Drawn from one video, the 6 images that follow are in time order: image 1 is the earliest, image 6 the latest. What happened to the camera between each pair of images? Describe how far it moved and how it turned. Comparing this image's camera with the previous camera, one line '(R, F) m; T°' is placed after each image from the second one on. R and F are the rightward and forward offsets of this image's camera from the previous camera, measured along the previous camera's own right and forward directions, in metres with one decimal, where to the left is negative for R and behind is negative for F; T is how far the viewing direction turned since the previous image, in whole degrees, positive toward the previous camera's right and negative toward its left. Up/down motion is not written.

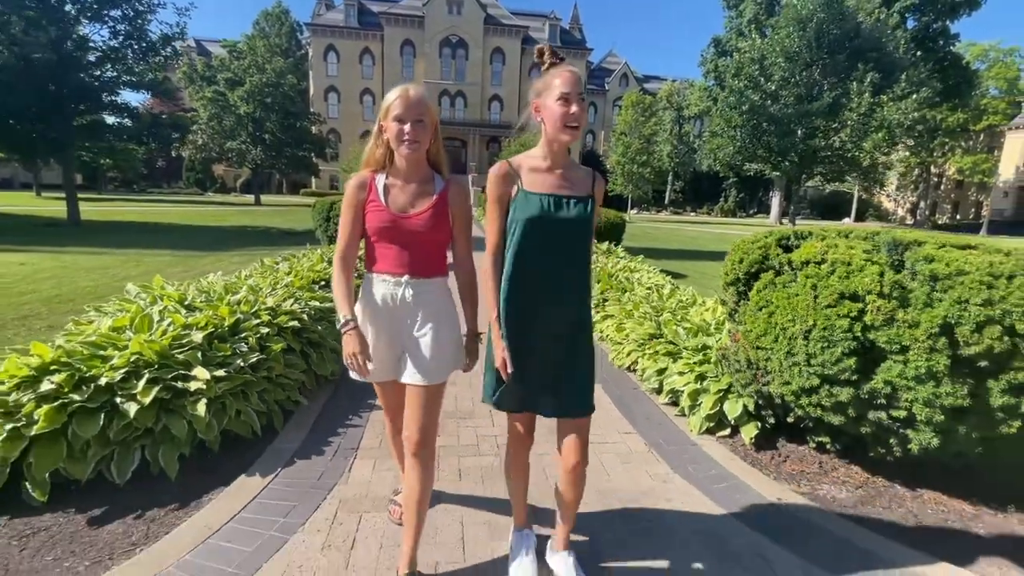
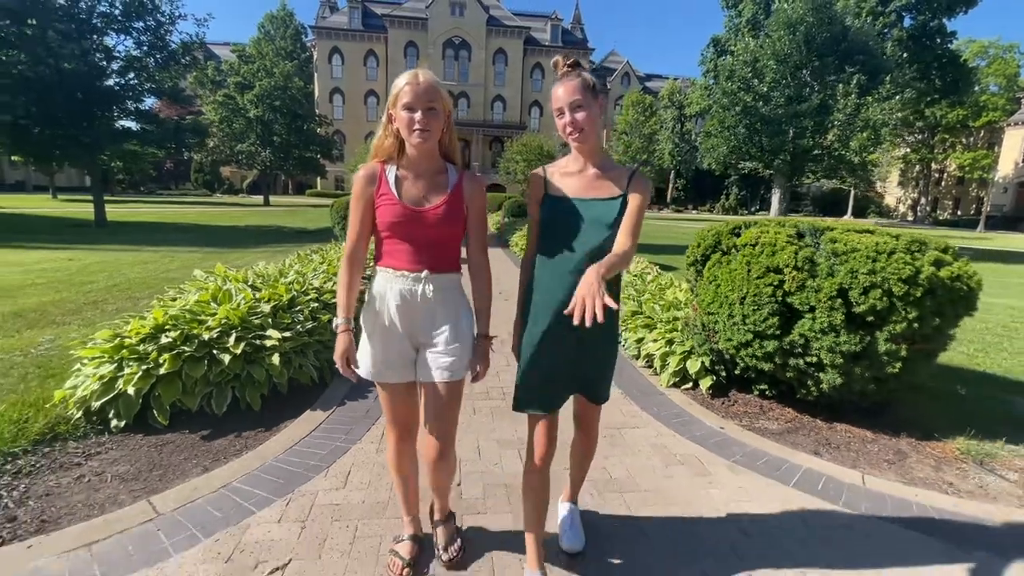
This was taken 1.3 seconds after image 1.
(0.0, -0.9) m; 0°
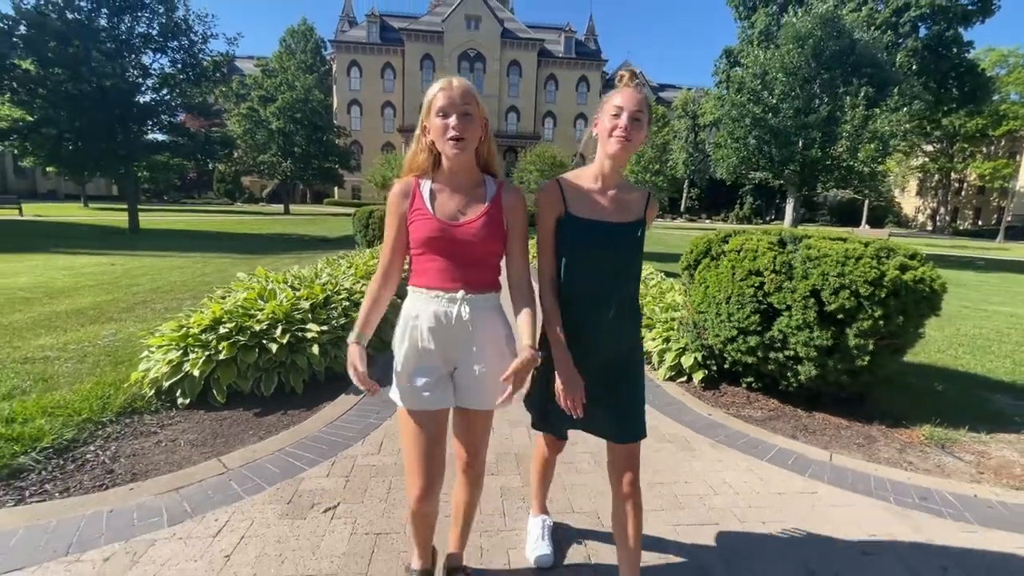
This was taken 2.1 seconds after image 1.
(0.0, -0.5) m; -2°
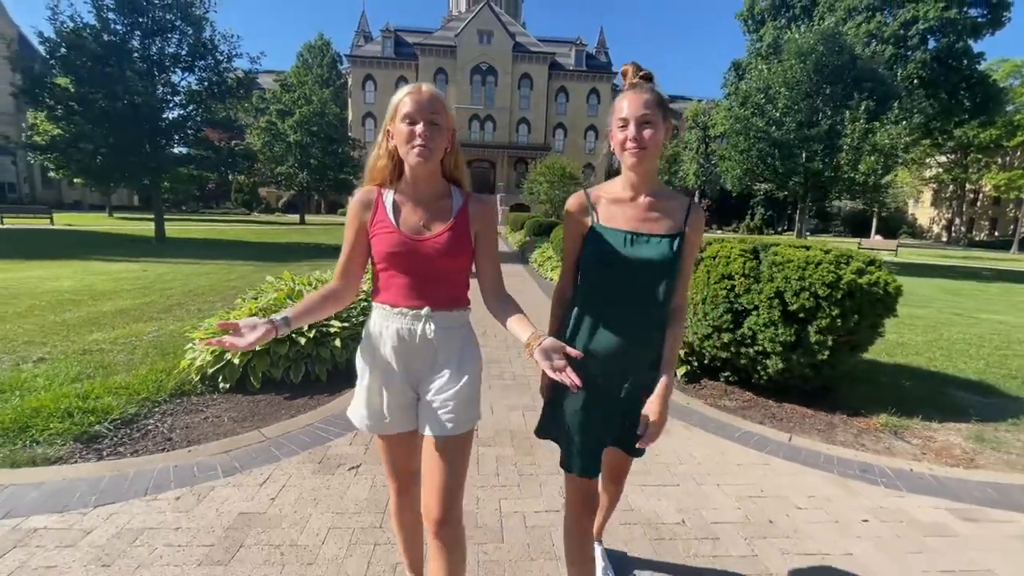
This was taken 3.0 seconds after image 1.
(+0.1, -0.6) m; -1°
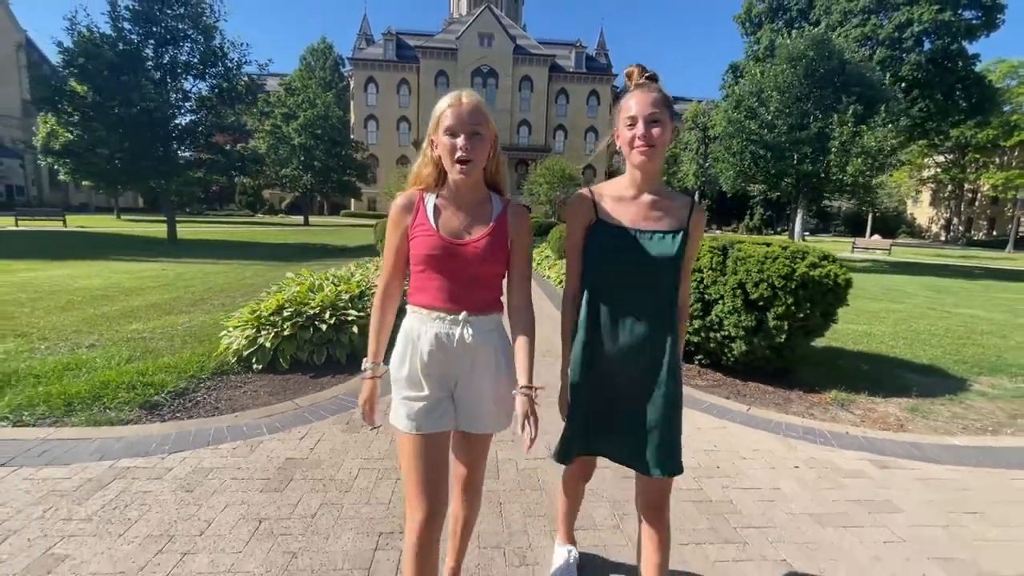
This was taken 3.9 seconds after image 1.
(+0.1, -0.7) m; 0°
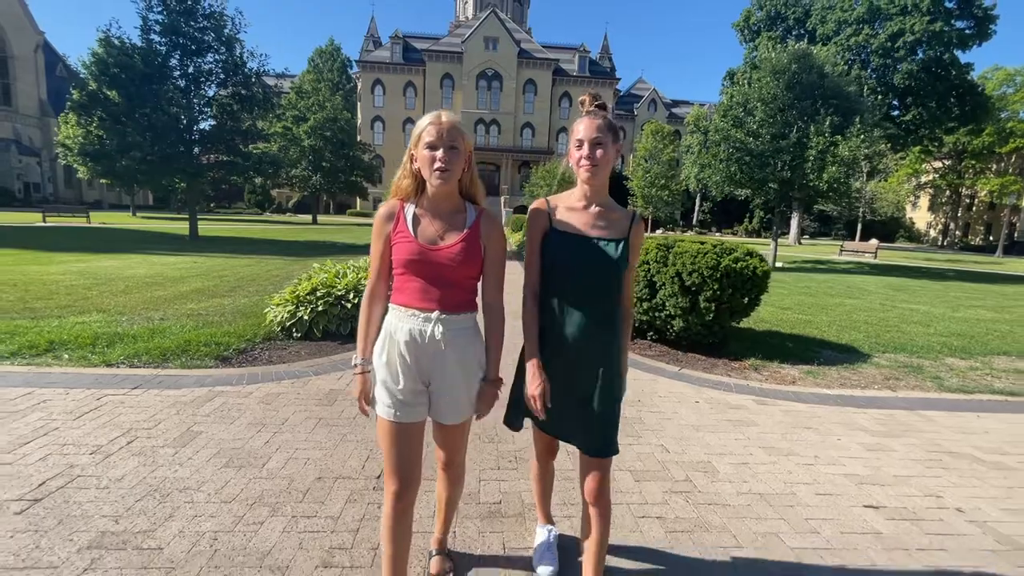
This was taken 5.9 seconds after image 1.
(+0.2, -1.4) m; 0°
